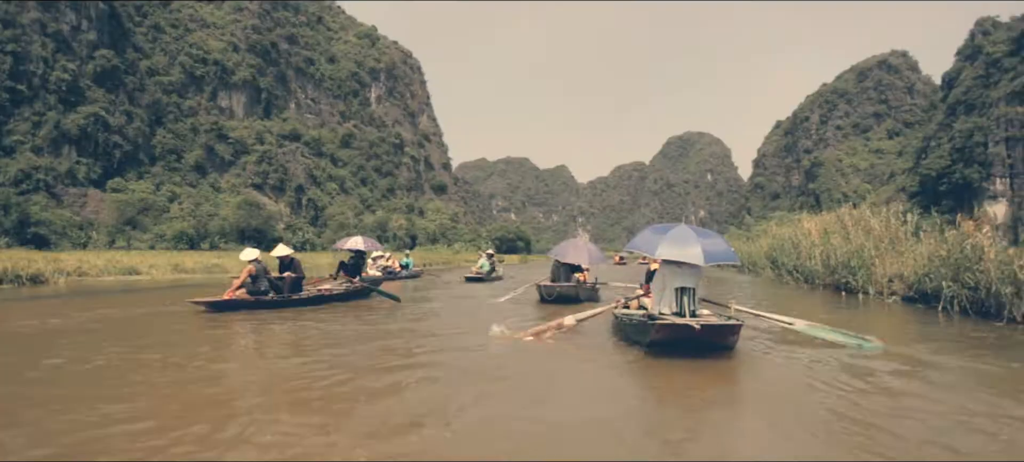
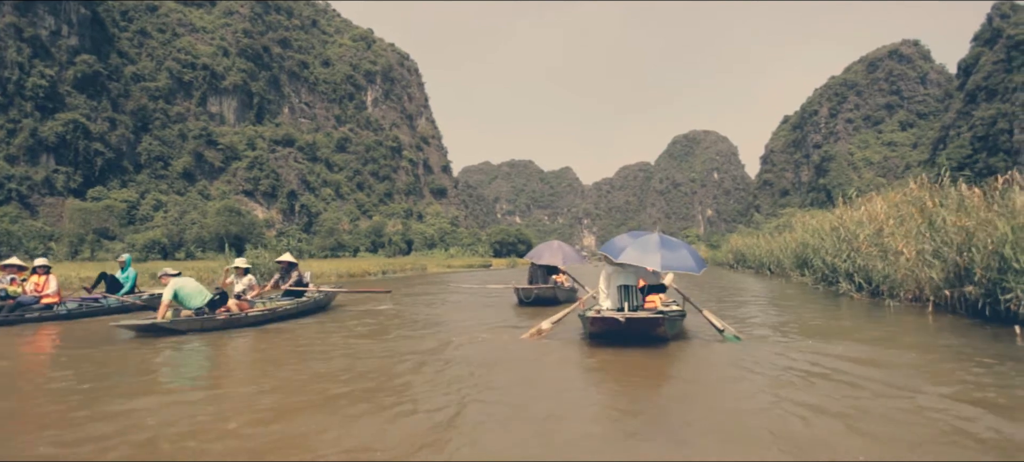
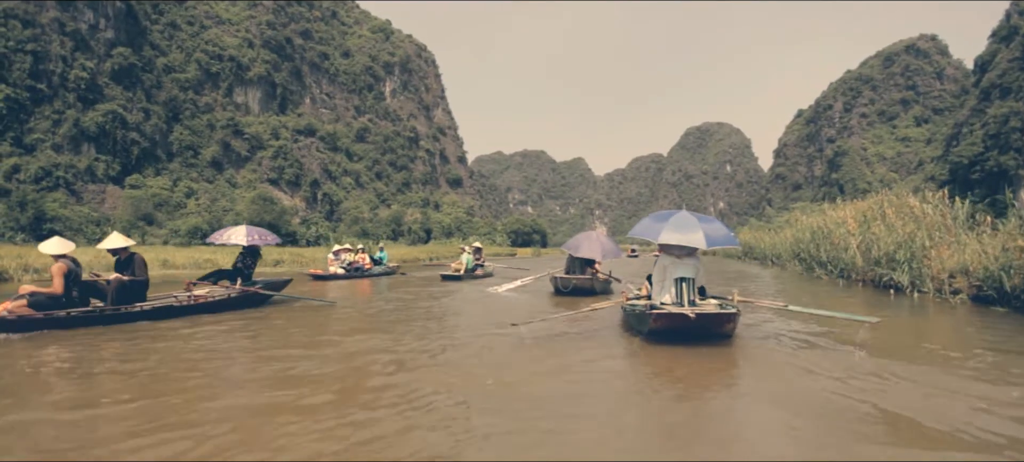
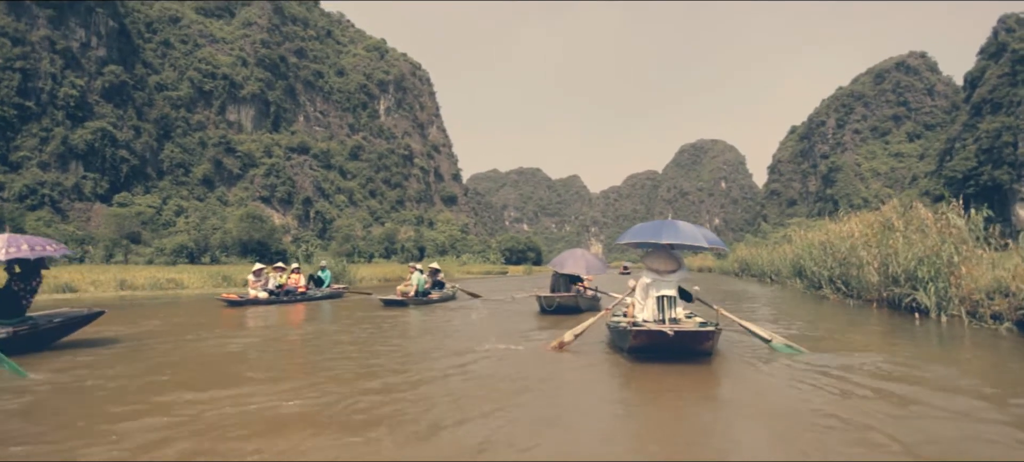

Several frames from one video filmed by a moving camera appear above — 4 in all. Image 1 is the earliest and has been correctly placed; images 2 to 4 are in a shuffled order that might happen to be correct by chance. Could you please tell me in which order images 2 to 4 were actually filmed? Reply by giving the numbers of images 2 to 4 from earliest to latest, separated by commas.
3, 4, 2
